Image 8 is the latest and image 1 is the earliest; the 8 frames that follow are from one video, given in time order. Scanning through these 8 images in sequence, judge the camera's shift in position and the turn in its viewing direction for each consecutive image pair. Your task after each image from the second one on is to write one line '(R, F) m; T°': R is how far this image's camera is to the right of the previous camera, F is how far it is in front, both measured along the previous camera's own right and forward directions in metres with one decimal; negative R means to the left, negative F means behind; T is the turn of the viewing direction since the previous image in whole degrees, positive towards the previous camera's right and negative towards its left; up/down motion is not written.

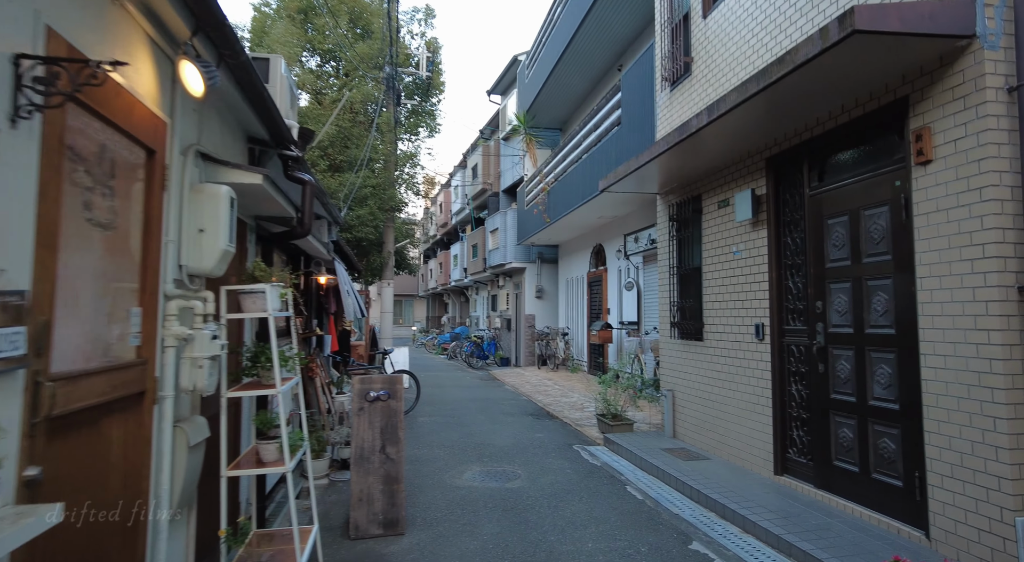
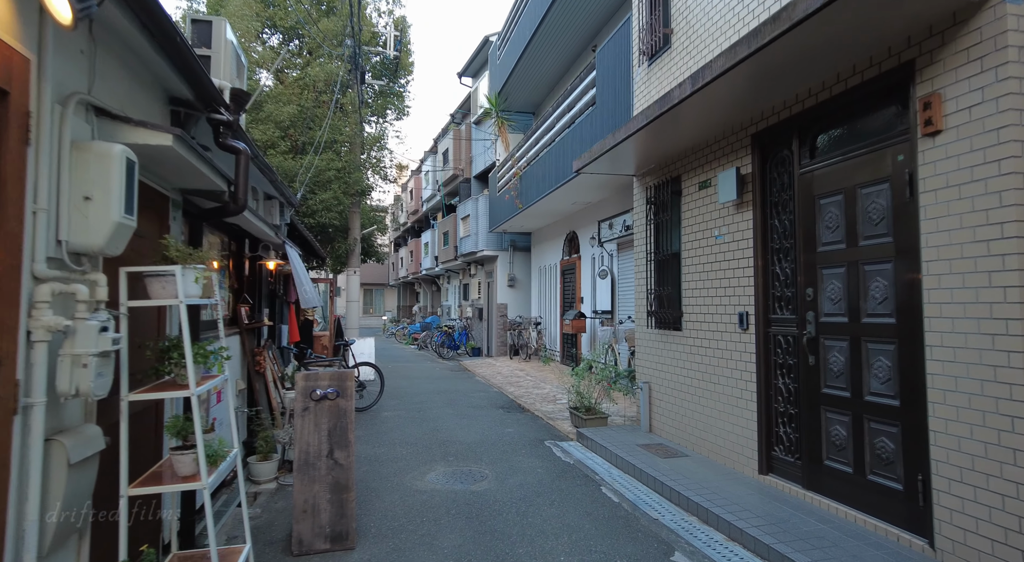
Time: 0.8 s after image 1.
(+0.1, +0.5) m; +3°
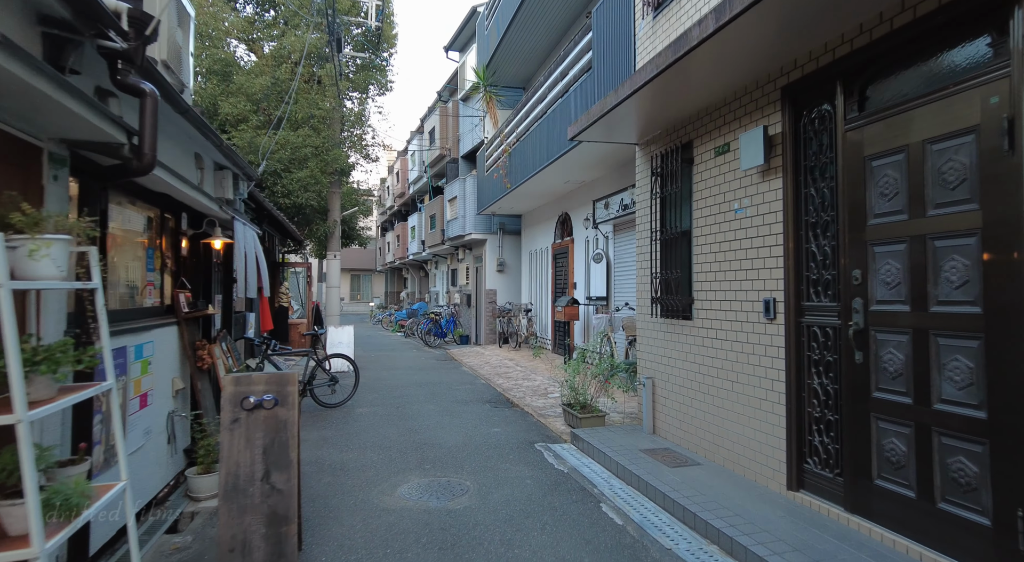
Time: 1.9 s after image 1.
(+0.1, +0.8) m; +1°
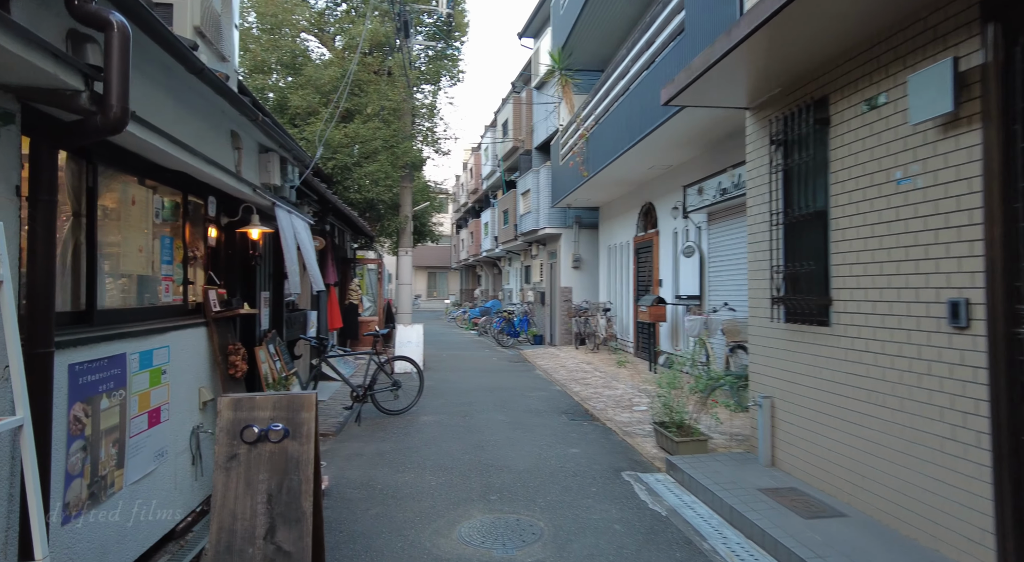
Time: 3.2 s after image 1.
(-0.1, +1.0) m; -8°
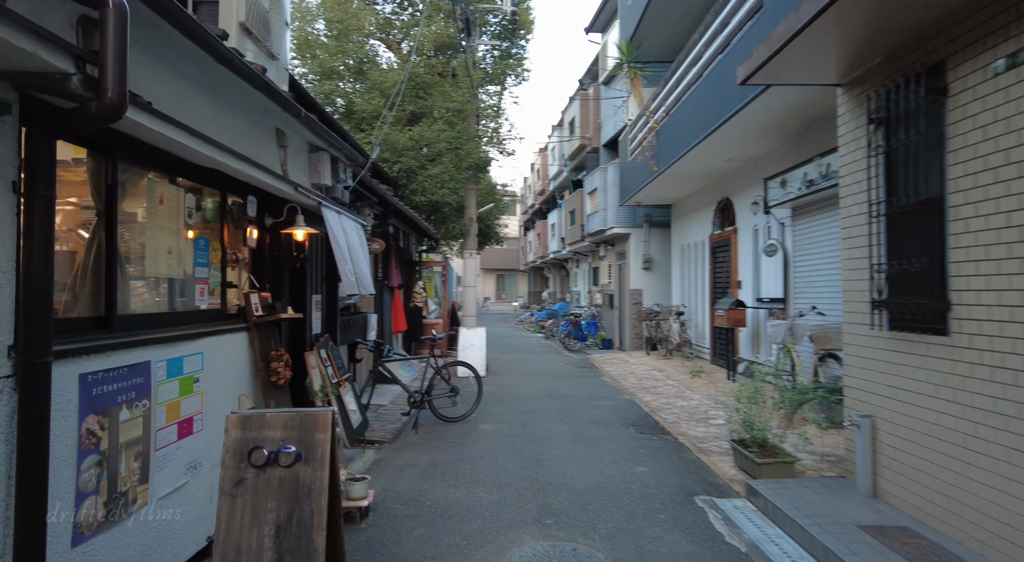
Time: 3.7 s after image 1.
(+0.1, +0.4) m; -7°
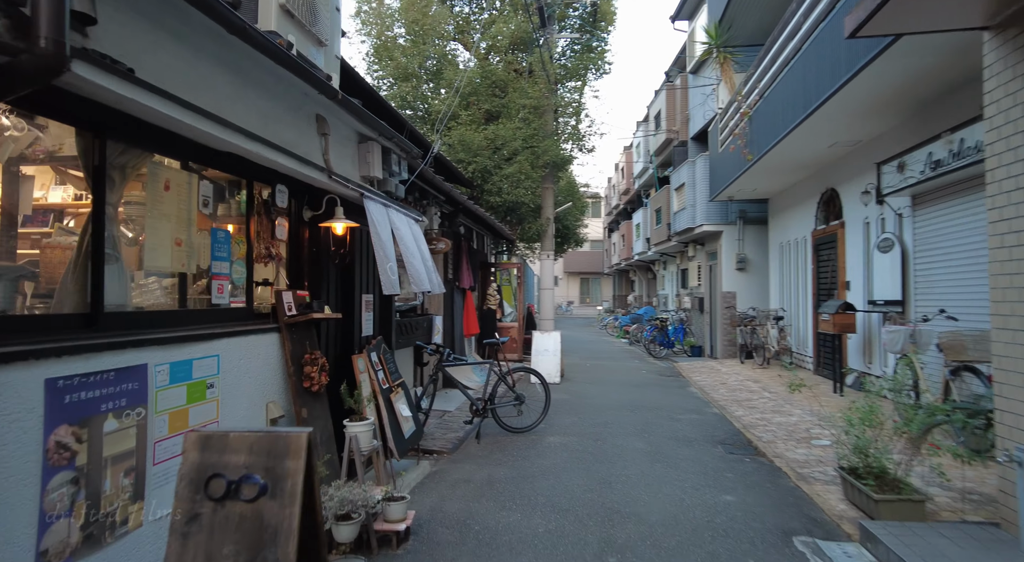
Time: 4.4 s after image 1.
(+0.2, +0.6) m; -9°
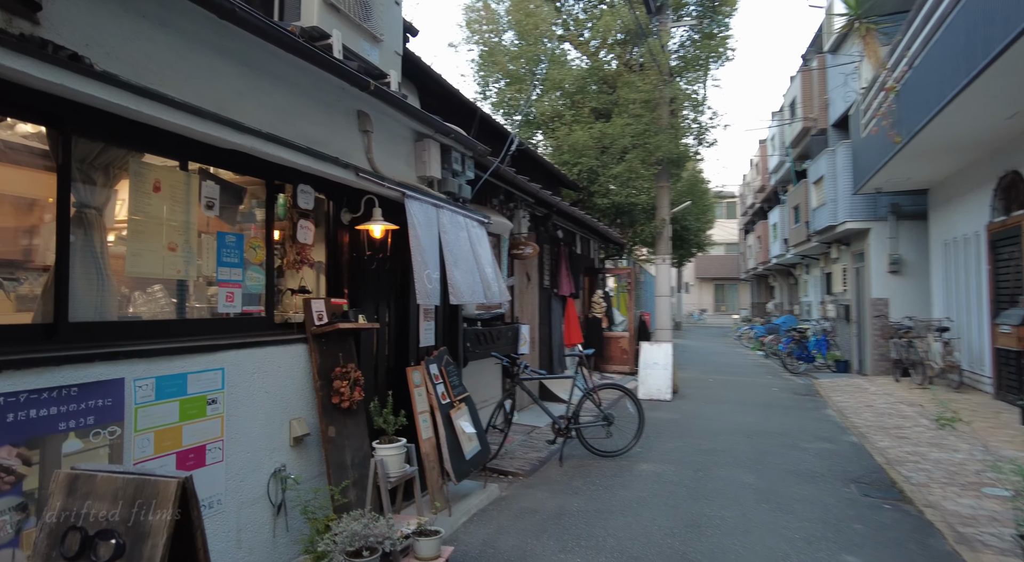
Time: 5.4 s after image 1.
(+0.5, +0.6) m; -13°
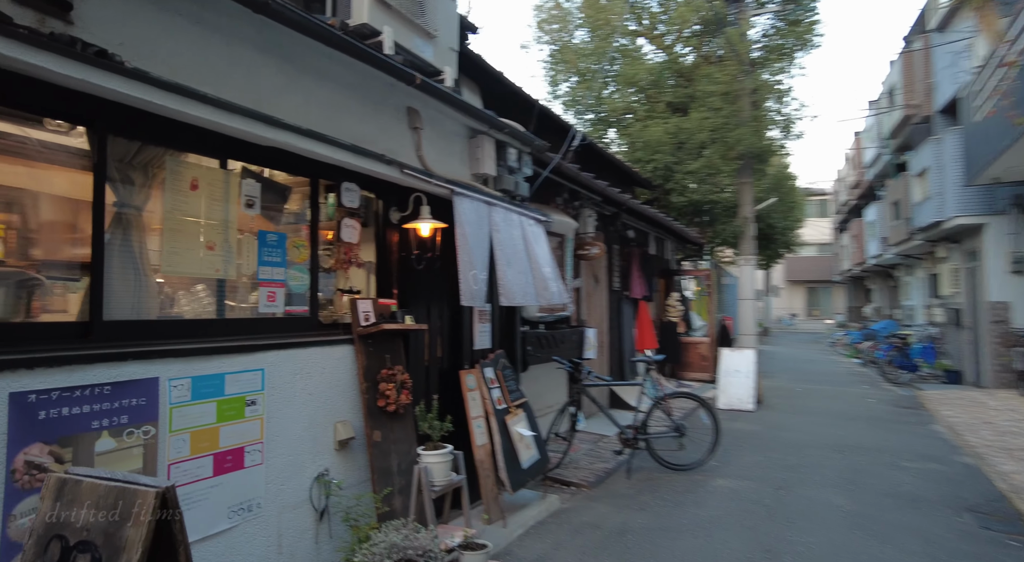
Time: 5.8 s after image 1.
(+0.2, +0.2) m; -8°
